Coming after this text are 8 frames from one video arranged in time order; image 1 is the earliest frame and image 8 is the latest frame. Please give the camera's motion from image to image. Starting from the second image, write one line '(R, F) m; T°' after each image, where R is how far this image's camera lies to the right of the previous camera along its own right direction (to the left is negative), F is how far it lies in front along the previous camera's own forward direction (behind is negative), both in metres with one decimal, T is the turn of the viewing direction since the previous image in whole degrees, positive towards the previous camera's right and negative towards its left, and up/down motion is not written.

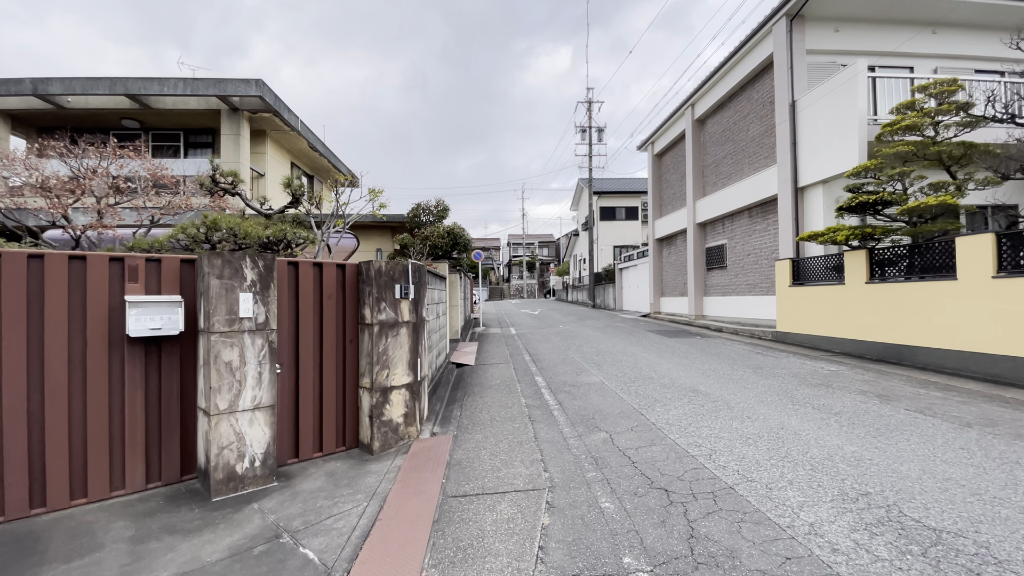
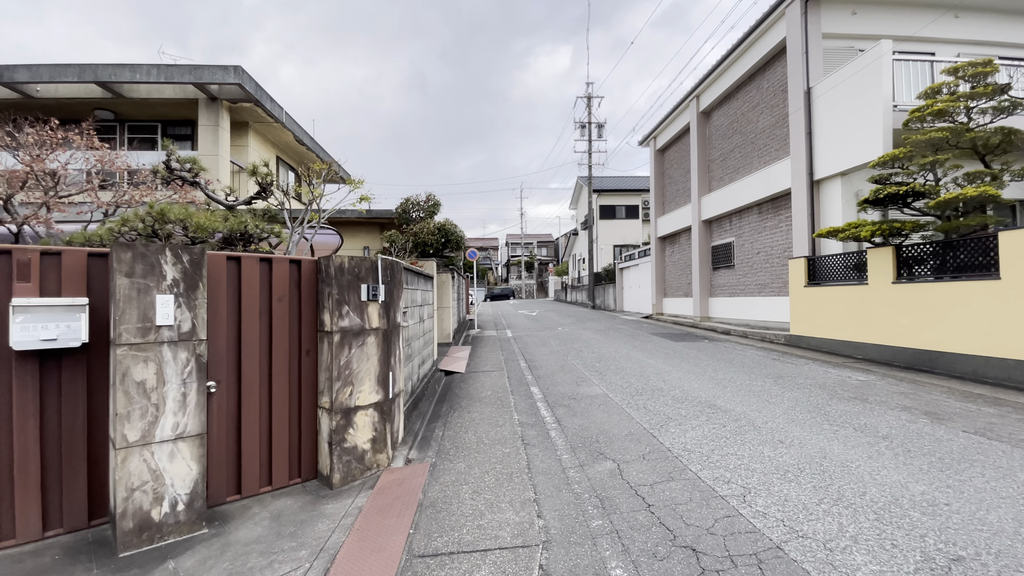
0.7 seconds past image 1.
(+0.1, +0.7) m; 0°
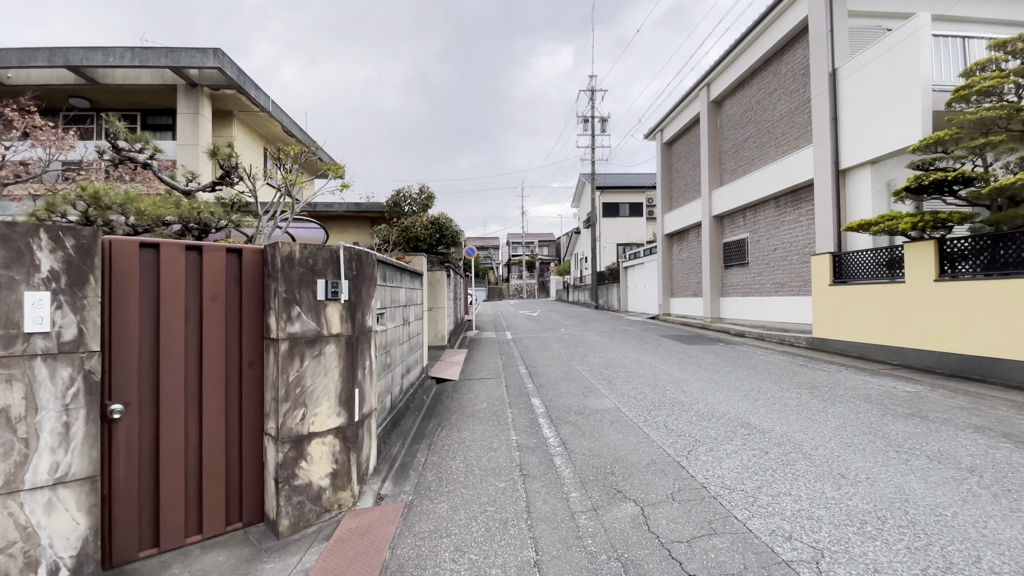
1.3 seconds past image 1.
(0.0, +0.8) m; 0°
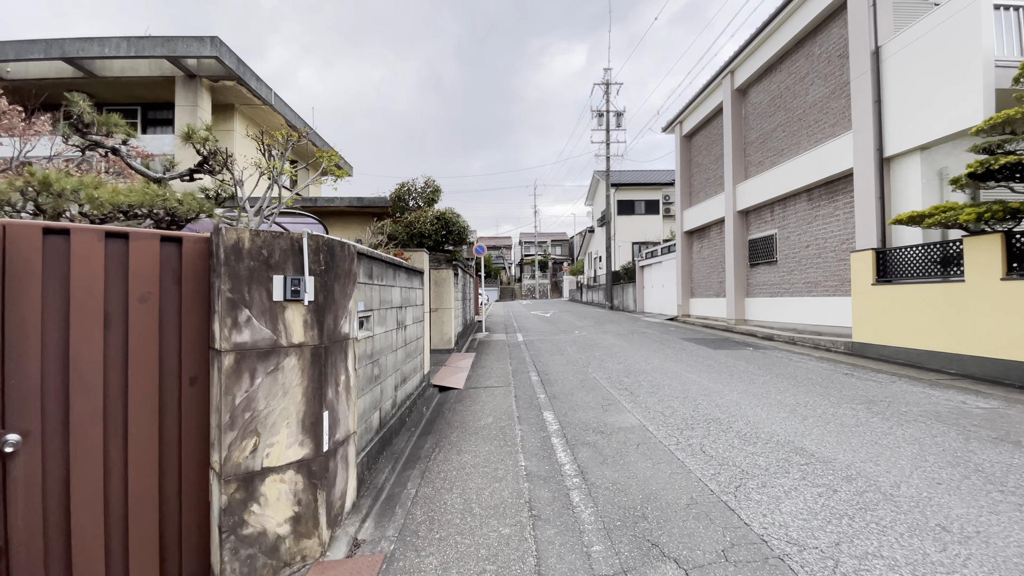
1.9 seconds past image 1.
(0.0, +0.6) m; -2°
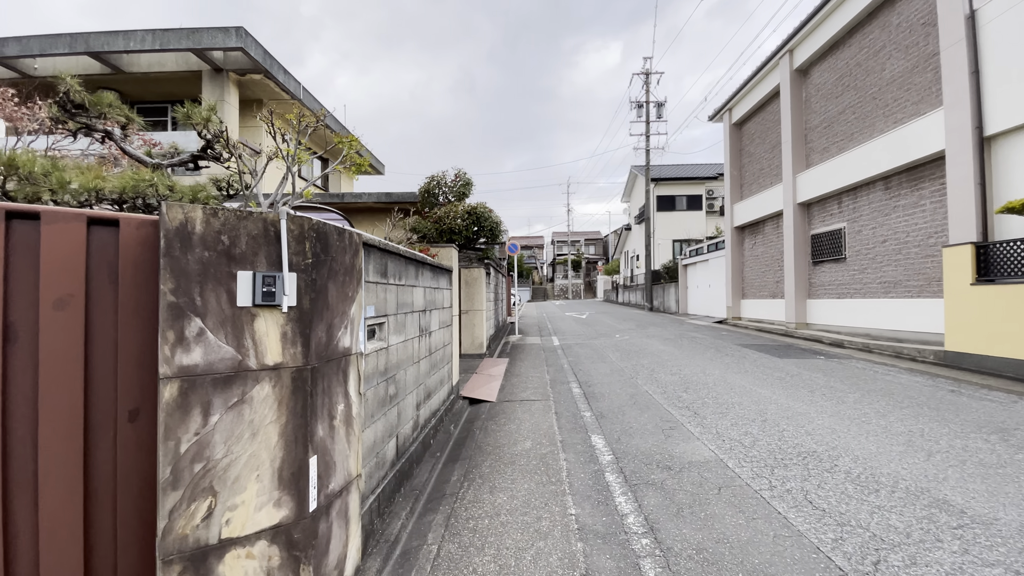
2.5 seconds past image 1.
(-0.1, +0.7) m; -4°
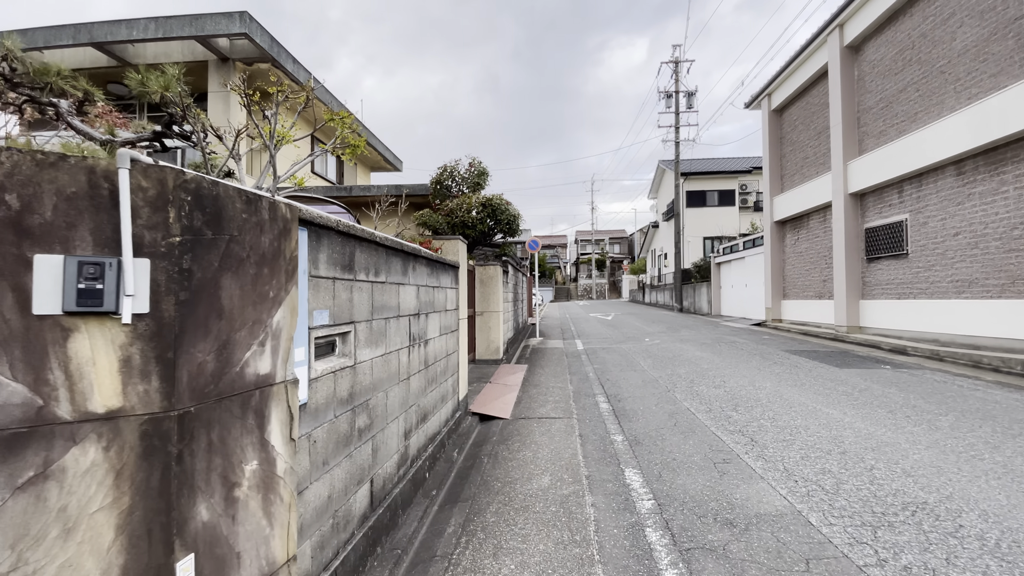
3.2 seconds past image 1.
(+0.1, +0.7) m; -3°
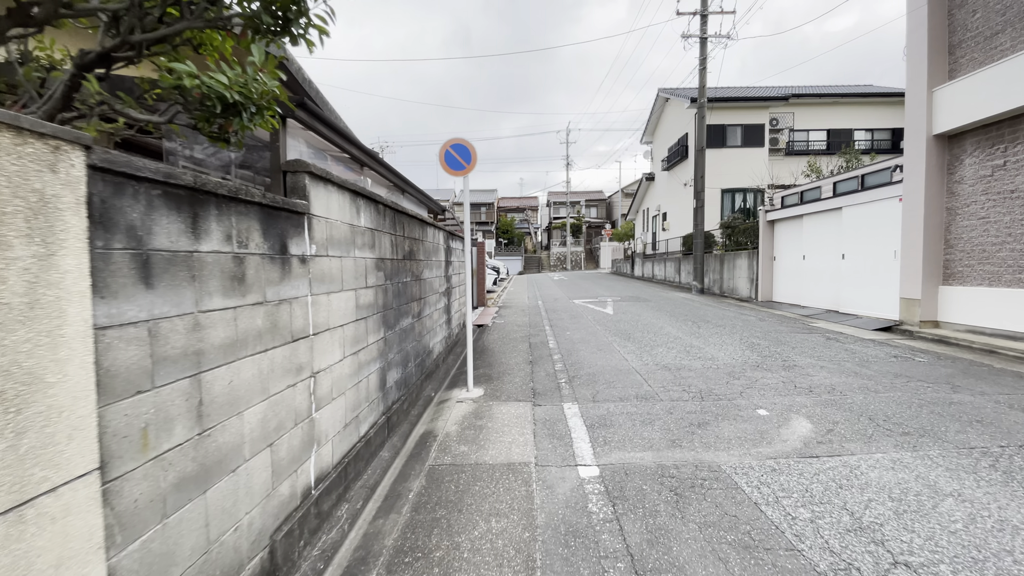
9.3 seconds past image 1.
(+0.7, +6.5) m; +4°
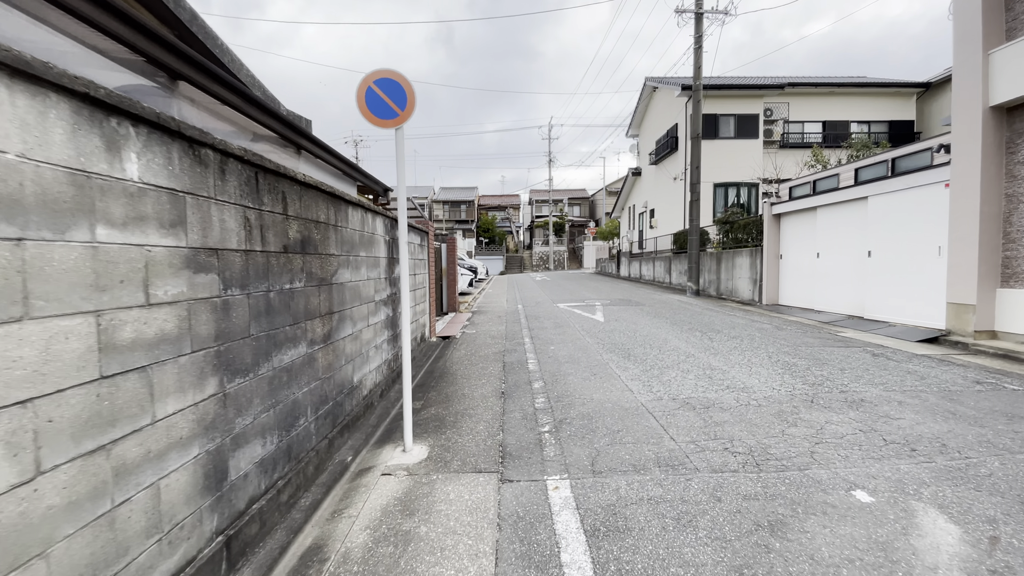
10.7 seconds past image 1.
(+0.2, +1.4) m; +2°
